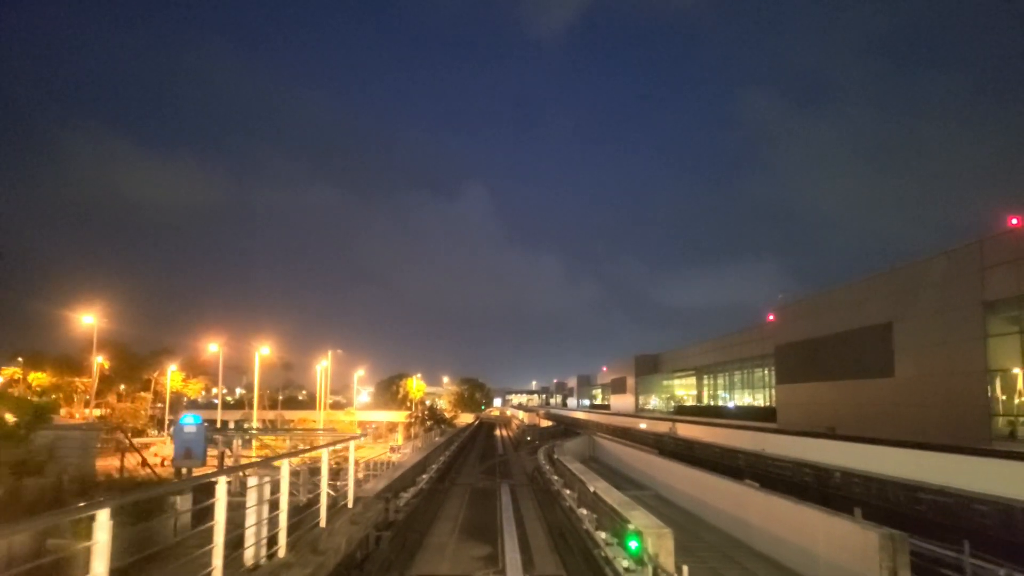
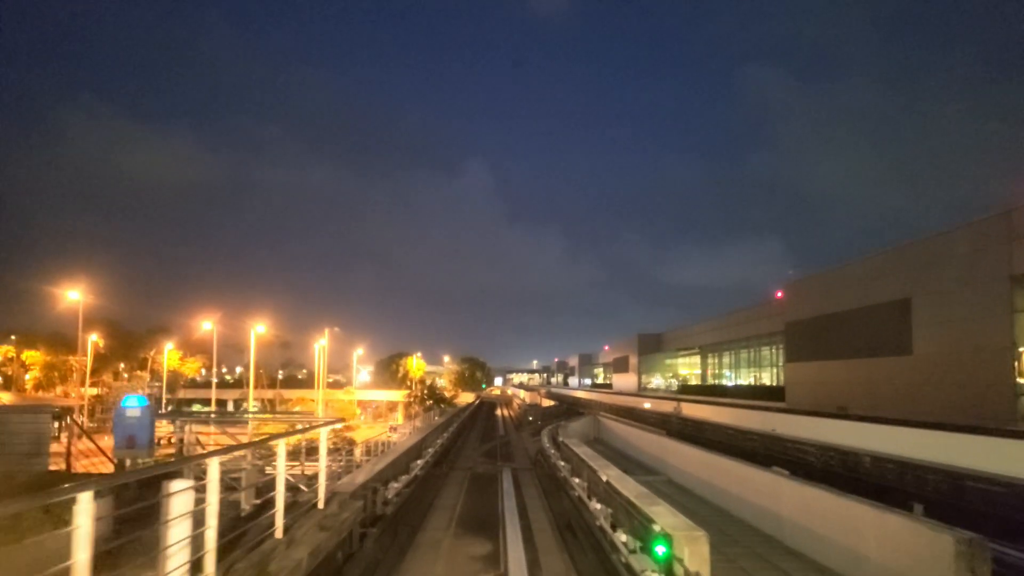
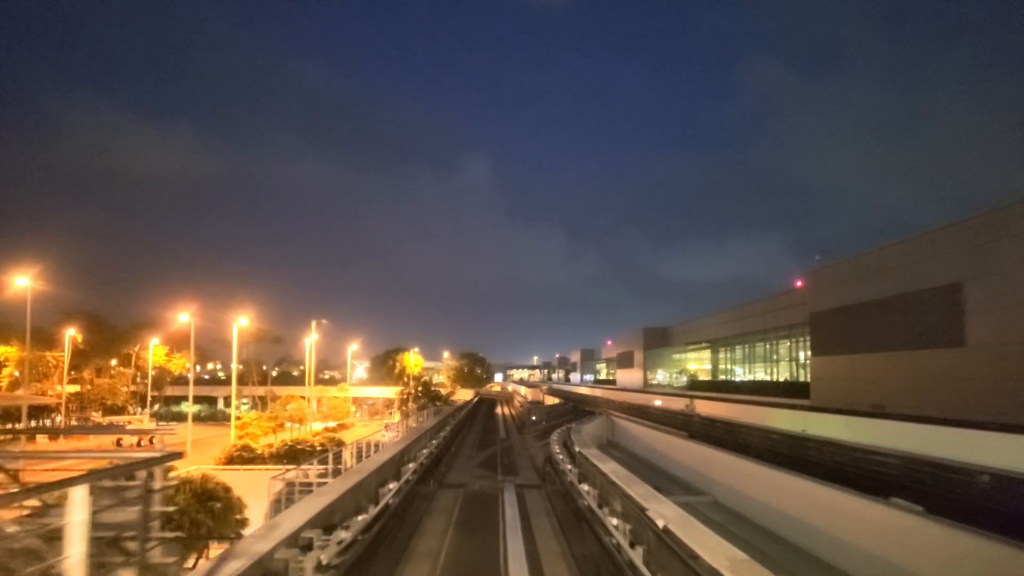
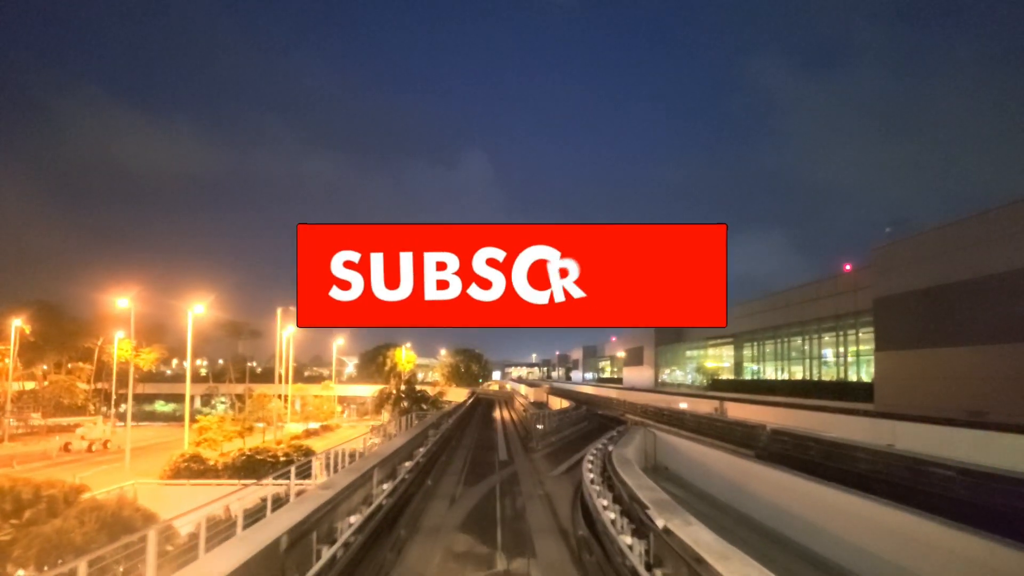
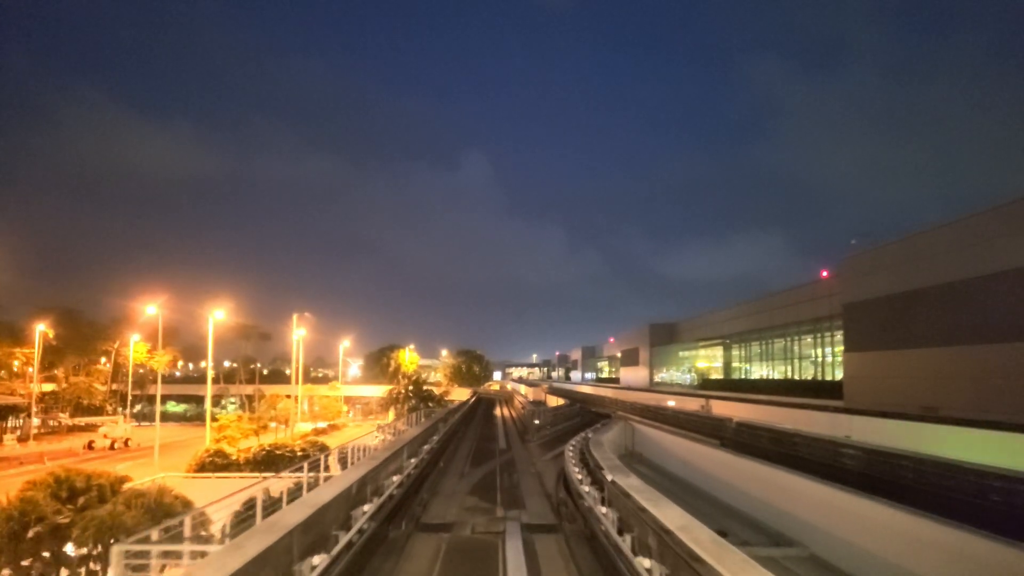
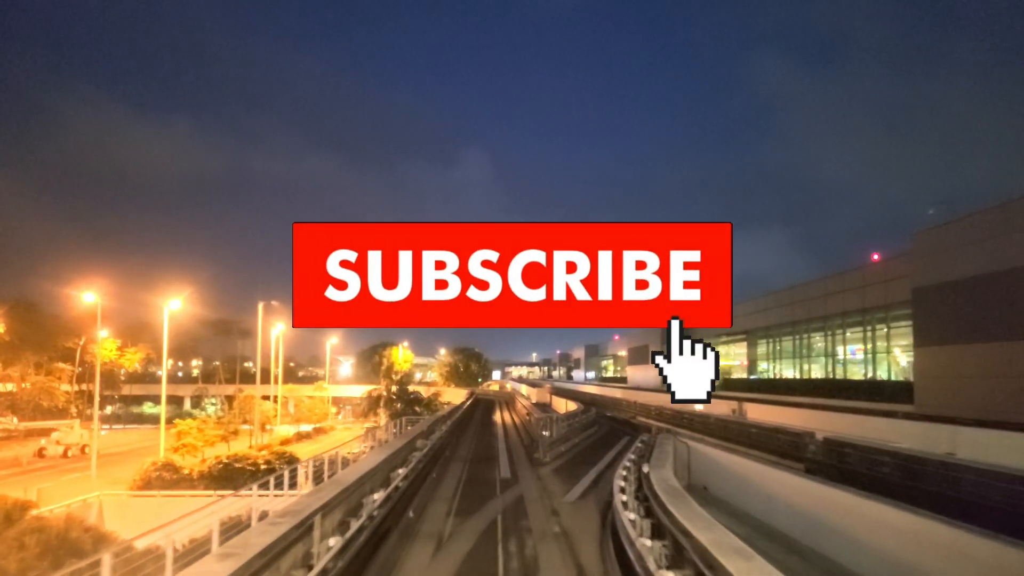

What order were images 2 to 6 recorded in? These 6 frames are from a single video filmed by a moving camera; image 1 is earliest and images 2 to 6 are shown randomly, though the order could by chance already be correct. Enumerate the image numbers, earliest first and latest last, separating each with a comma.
2, 3, 5, 4, 6
